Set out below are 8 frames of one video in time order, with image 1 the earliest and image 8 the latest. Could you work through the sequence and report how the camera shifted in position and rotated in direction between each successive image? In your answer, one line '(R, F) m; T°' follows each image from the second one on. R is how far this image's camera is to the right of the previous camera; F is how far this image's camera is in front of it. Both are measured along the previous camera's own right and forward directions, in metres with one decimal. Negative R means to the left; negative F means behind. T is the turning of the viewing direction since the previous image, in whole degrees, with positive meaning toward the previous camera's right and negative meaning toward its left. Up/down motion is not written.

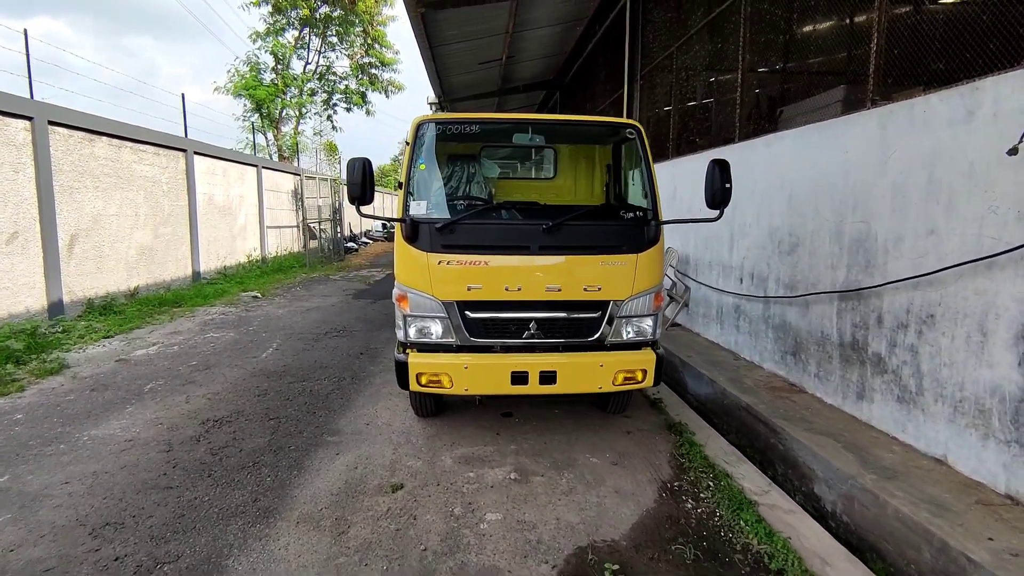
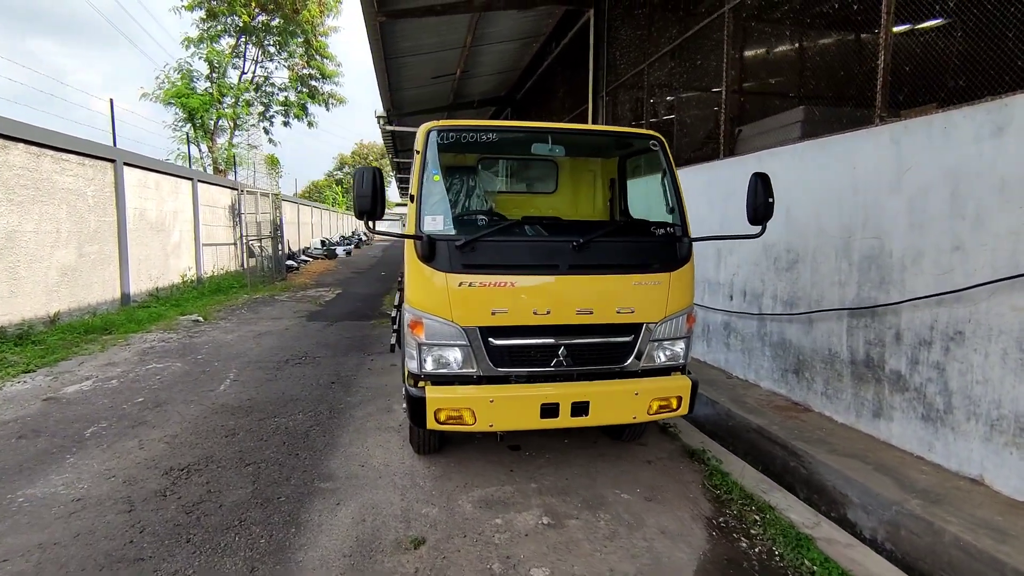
(-0.5, +0.3) m; +6°
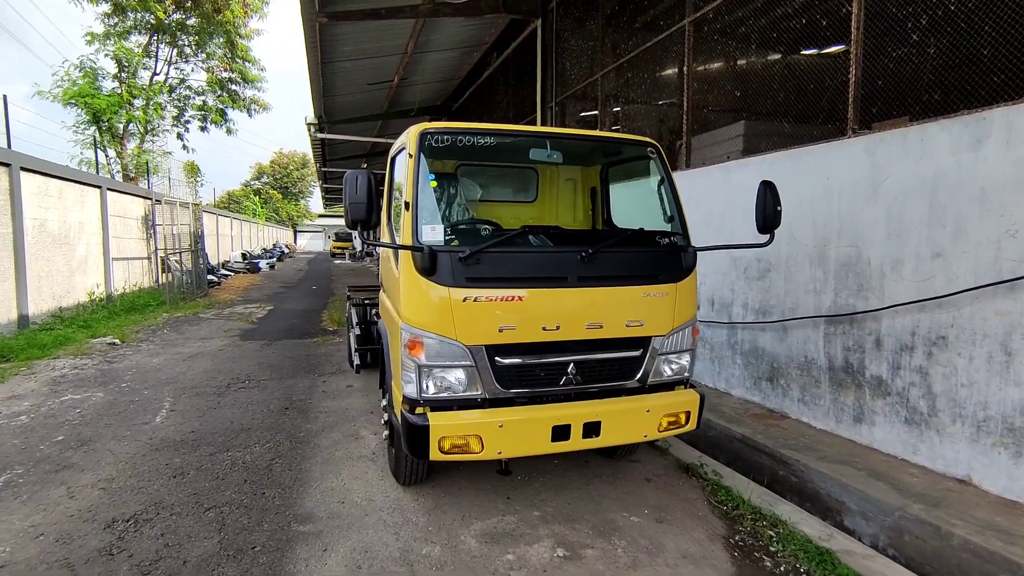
(-0.4, +0.2) m; +7°
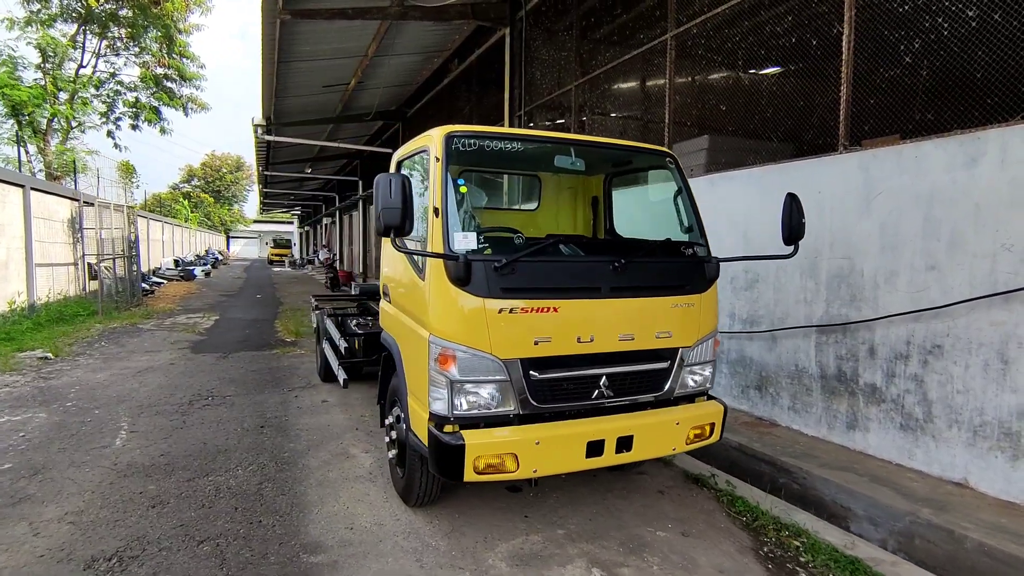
(-0.5, +0.1) m; +6°
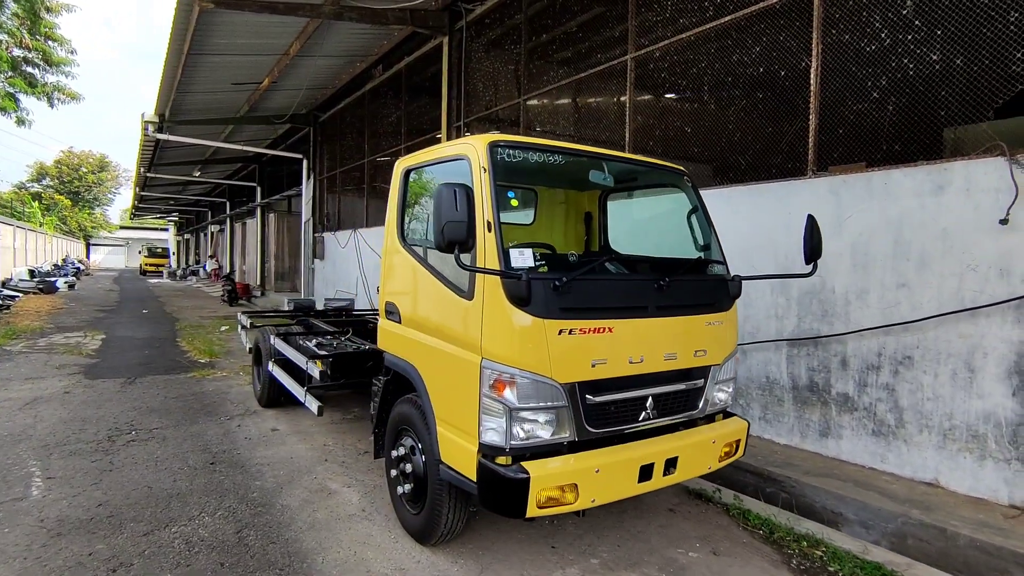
(-0.7, +0.2) m; +11°
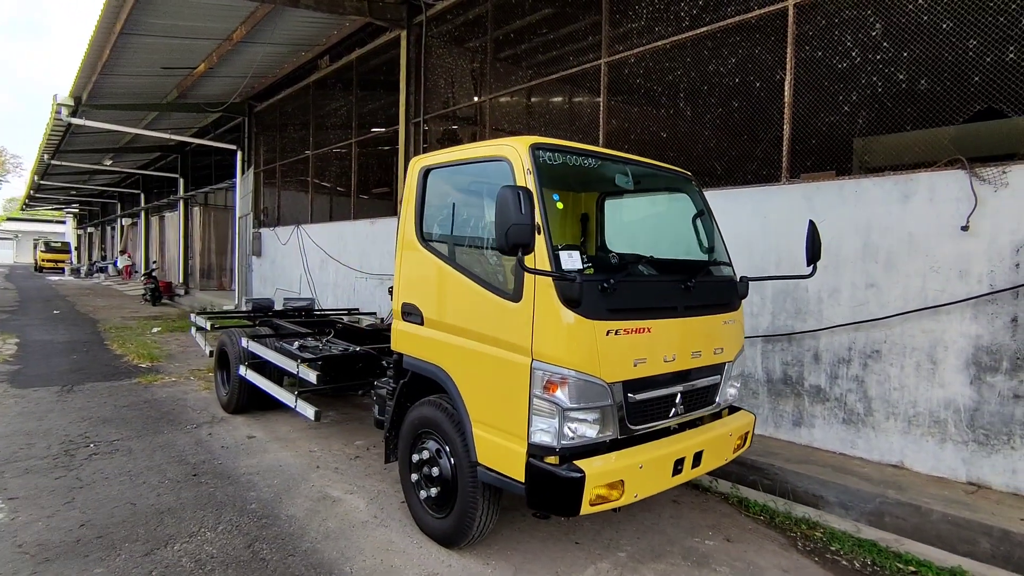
(-0.5, 0.0) m; +7°
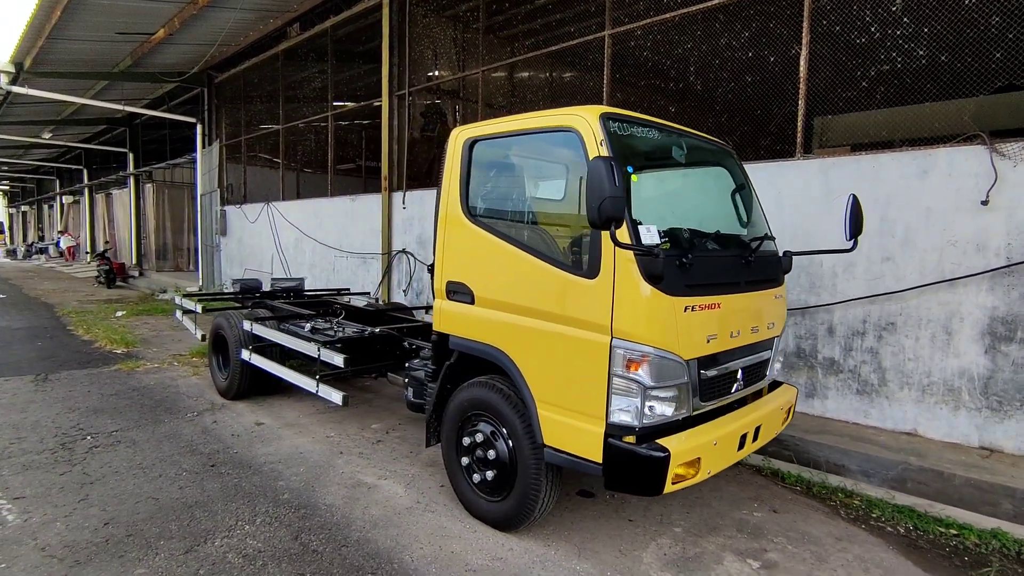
(-0.5, +0.1) m; +4°
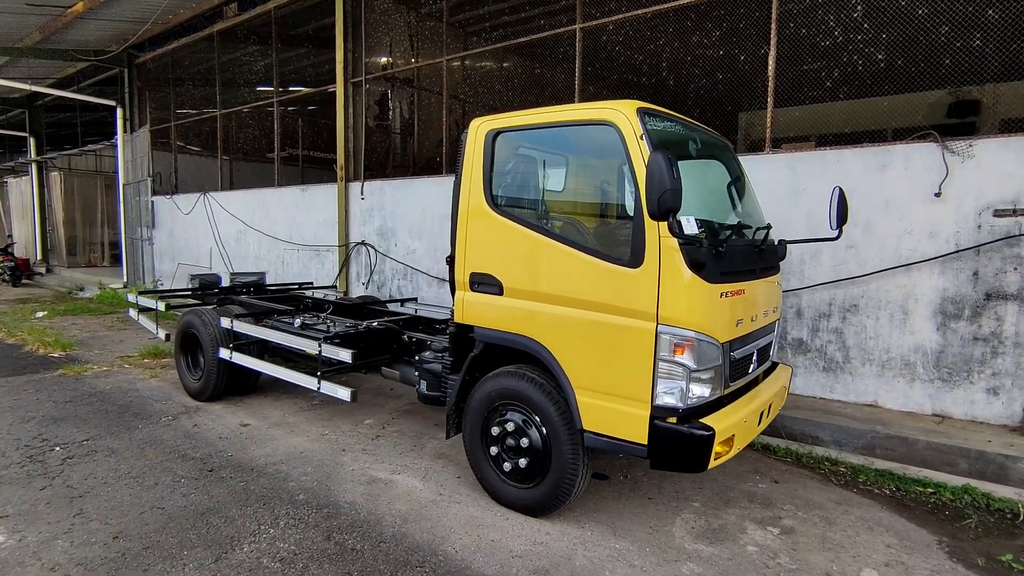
(-0.5, 0.0) m; +7°
